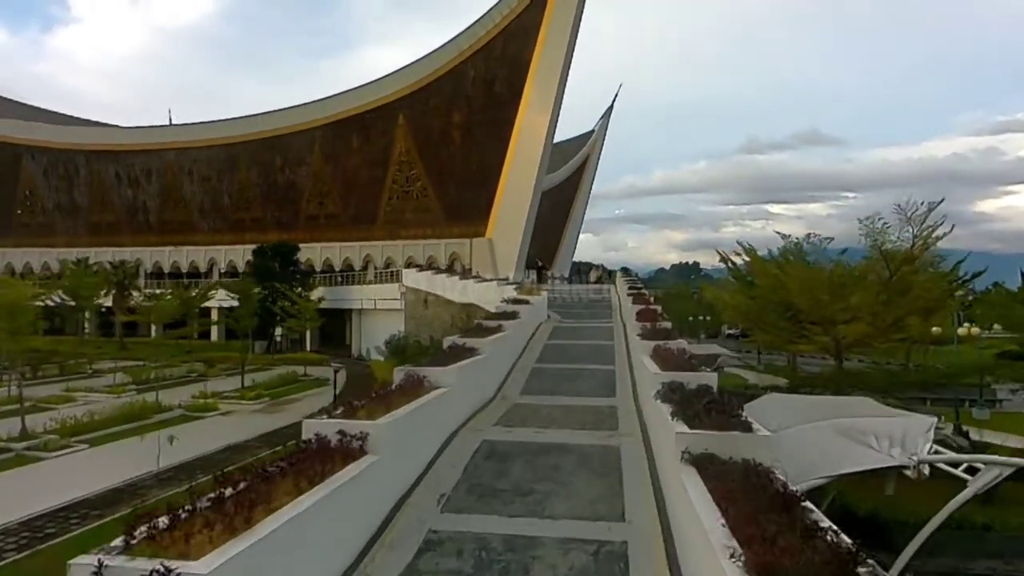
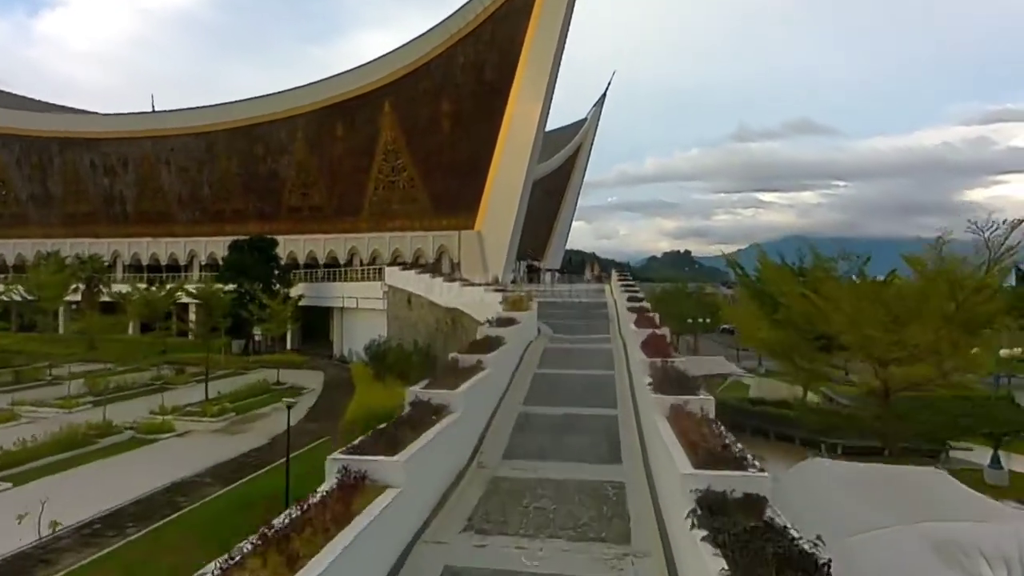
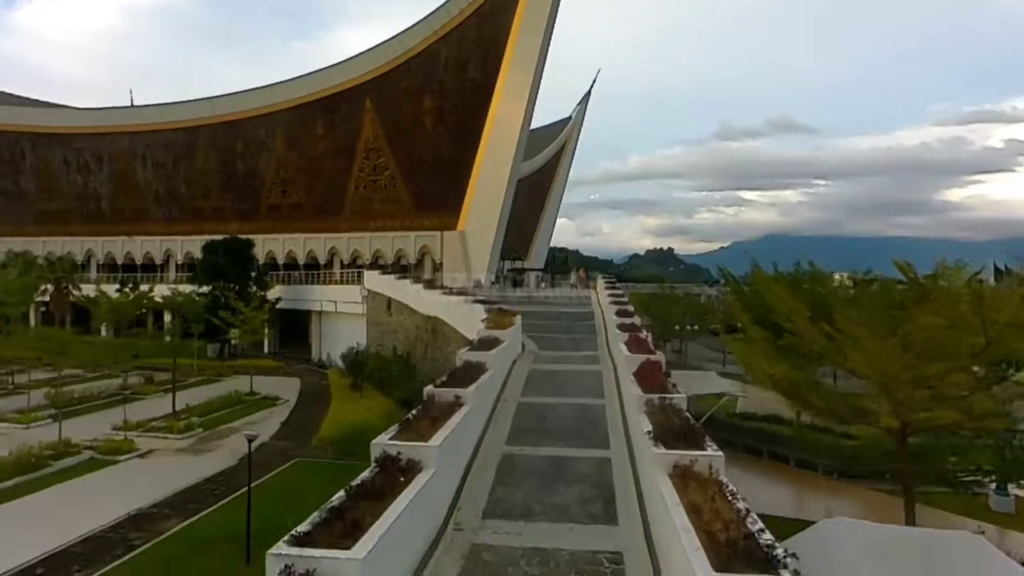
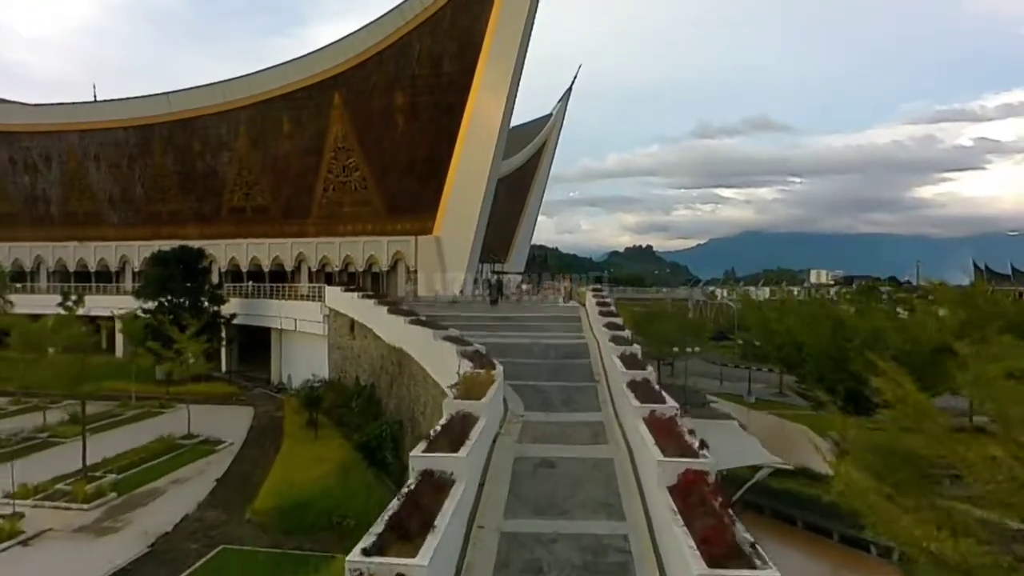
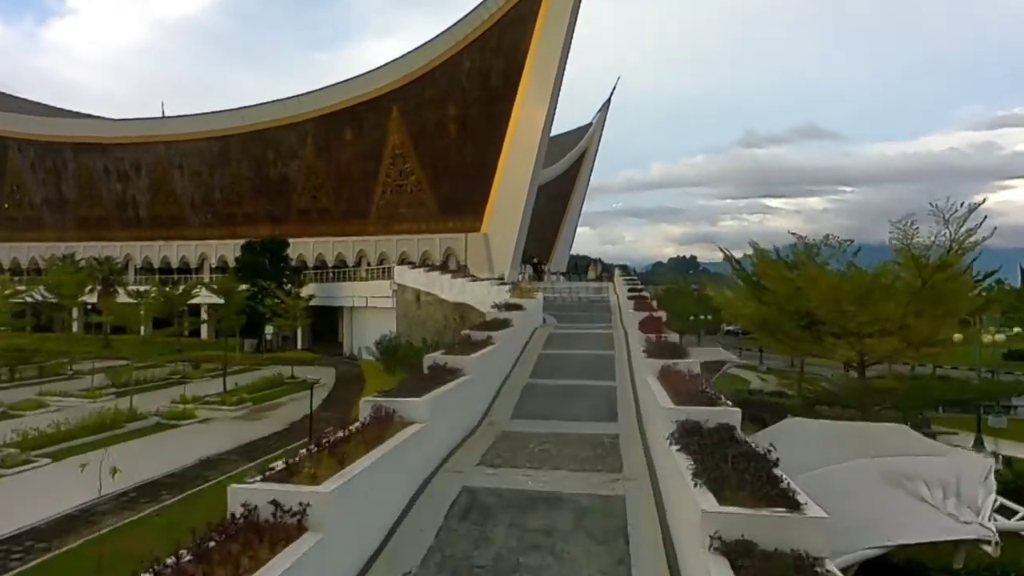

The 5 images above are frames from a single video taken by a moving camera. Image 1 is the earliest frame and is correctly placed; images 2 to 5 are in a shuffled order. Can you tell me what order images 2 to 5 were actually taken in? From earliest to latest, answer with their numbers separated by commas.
5, 2, 3, 4
